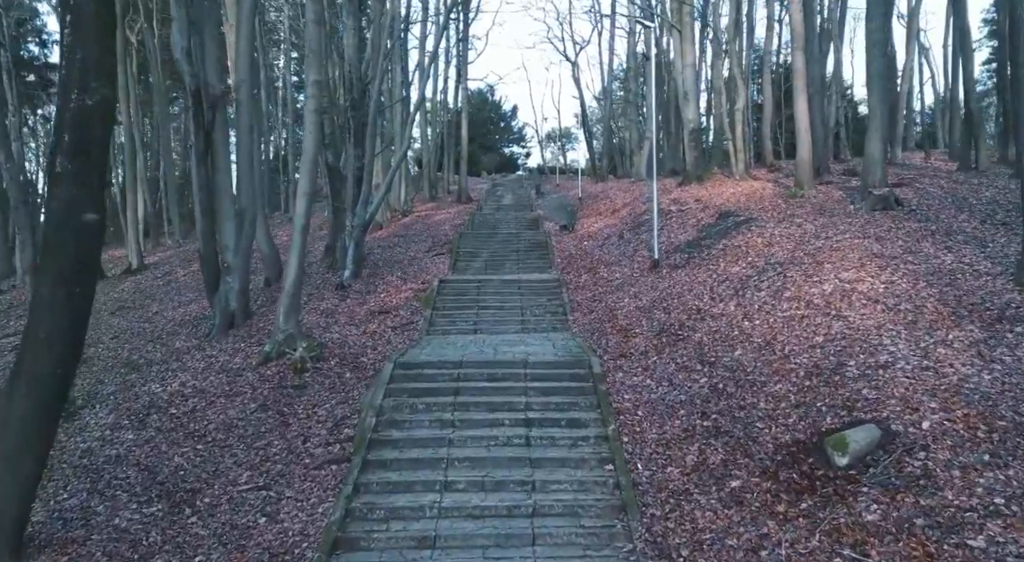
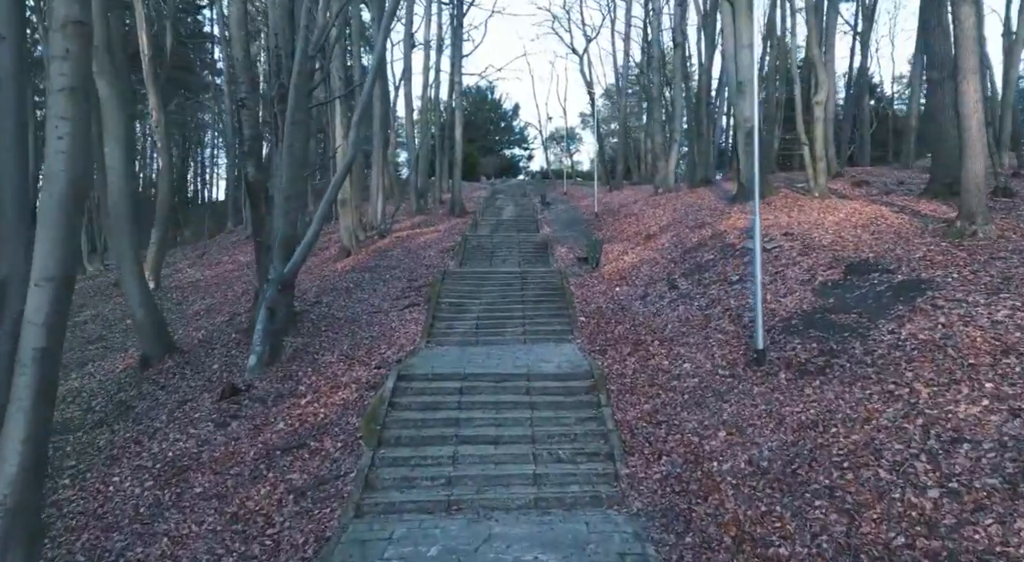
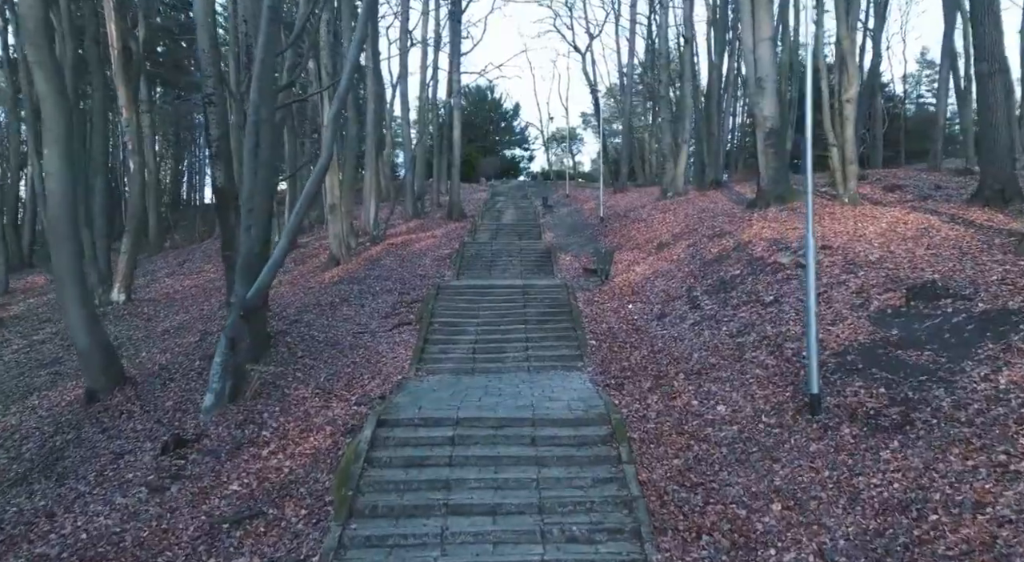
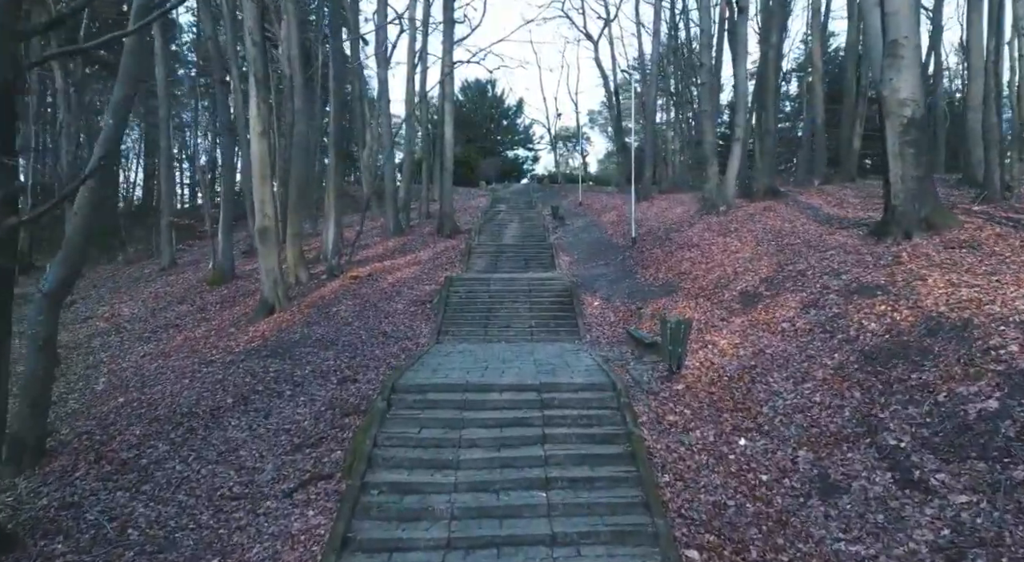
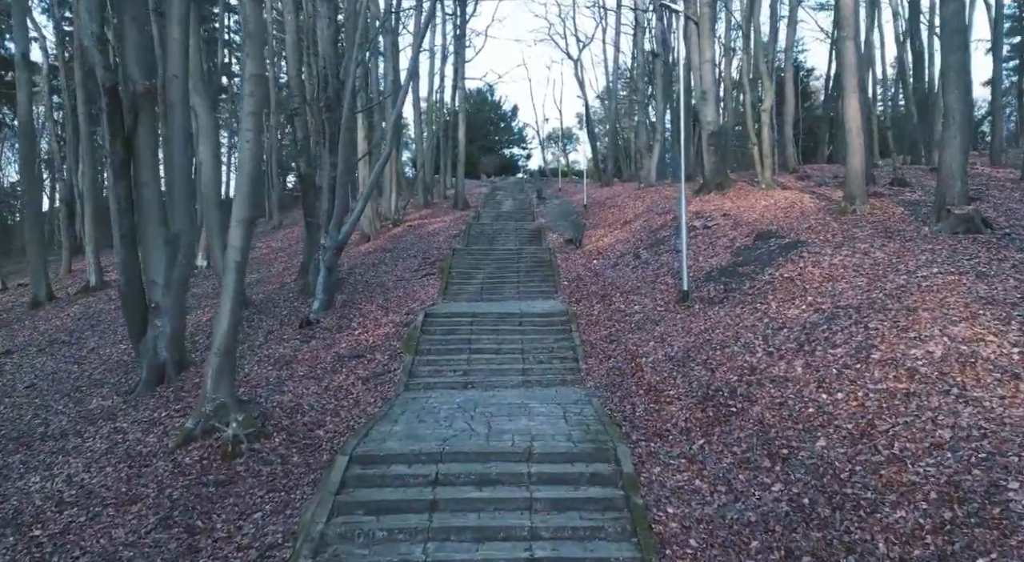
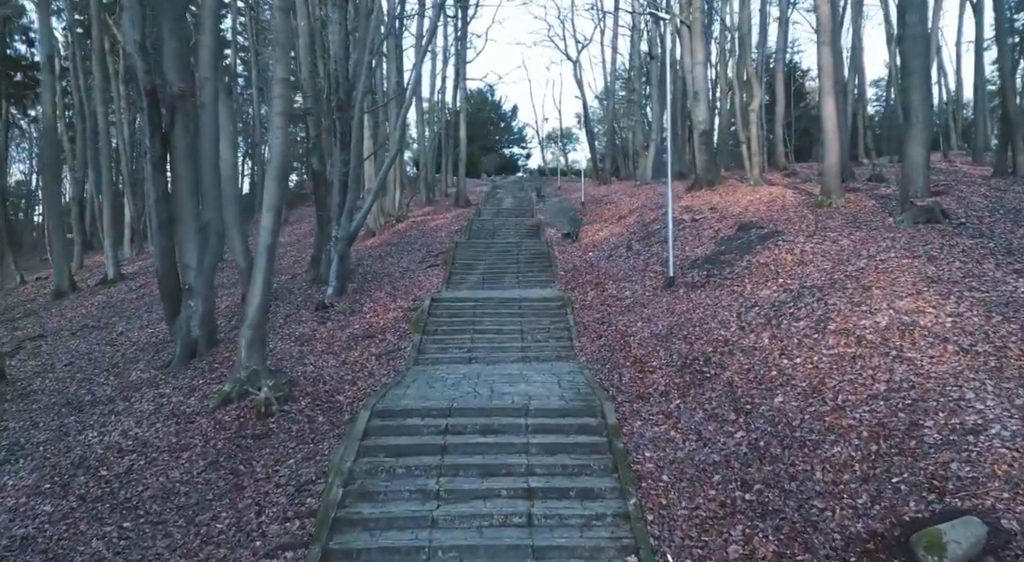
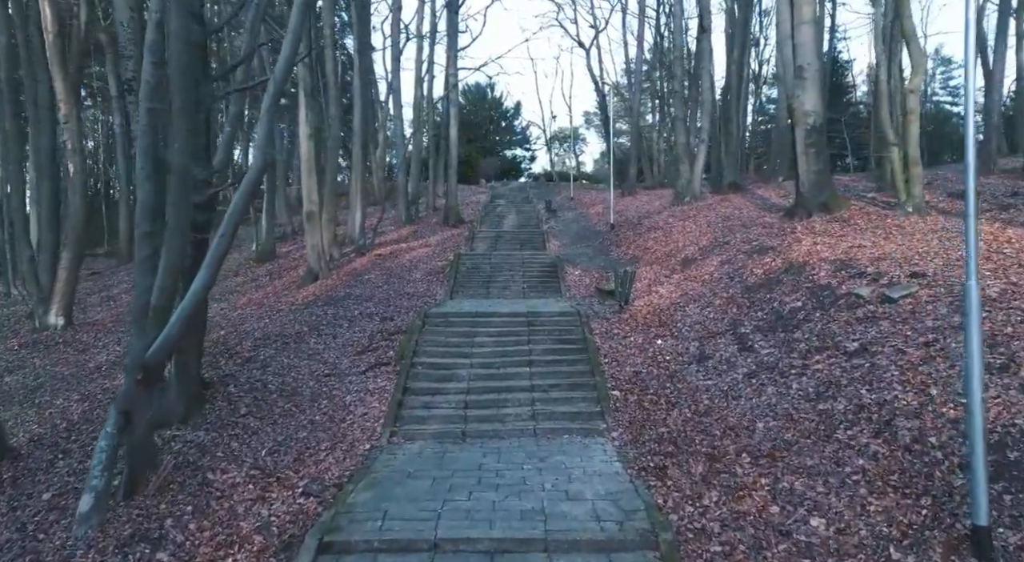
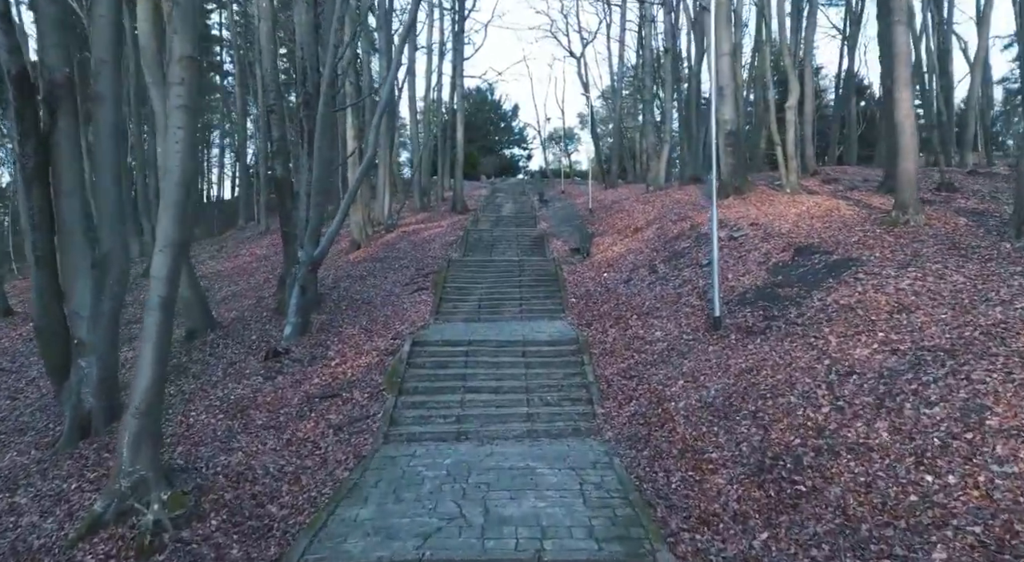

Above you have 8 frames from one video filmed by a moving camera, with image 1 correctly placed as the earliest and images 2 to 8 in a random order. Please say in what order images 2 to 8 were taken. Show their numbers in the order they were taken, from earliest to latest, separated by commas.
6, 5, 8, 2, 3, 7, 4
